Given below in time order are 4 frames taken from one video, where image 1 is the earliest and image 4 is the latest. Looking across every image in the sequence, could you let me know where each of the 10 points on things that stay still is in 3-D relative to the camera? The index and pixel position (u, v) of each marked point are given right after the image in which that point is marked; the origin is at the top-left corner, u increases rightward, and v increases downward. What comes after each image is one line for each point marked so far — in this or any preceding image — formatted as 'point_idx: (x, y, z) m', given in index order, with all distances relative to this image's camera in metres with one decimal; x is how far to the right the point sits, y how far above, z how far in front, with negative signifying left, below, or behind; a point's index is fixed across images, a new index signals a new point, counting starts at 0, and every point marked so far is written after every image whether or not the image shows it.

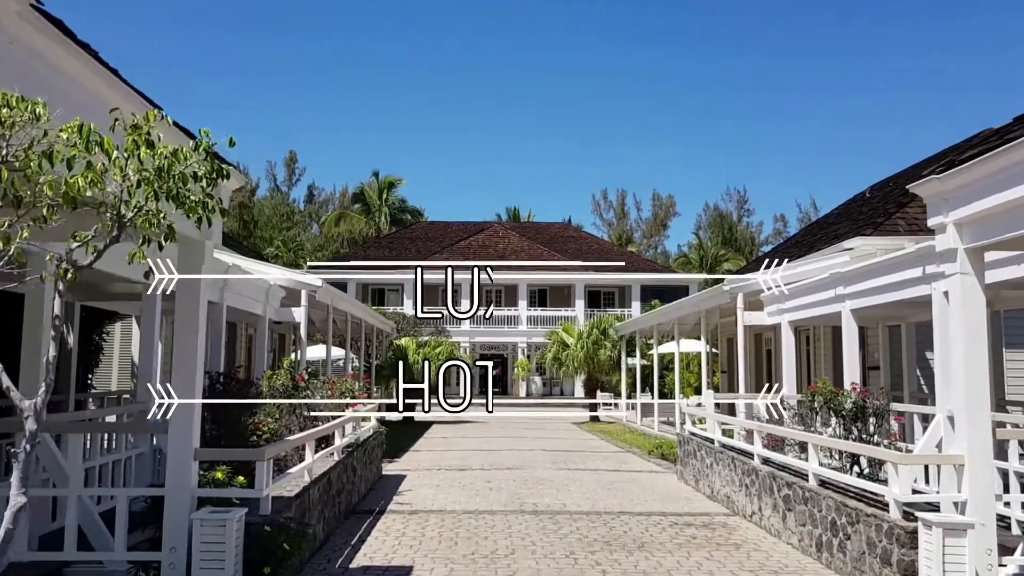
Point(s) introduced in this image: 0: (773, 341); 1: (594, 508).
0: (+5.9, -1.2, +19.1) m
1: (+1.0, -2.6, +9.9) m
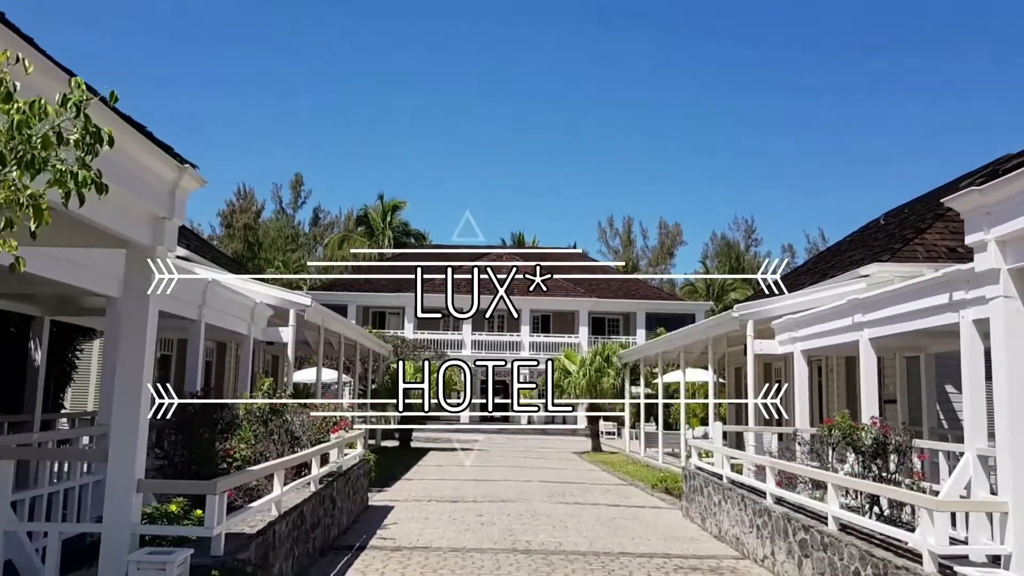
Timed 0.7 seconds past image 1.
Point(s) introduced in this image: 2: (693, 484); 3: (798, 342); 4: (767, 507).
0: (+5.8, -1.8, +18.3) m
1: (+0.9, -2.8, +9.2) m
2: (+2.4, -2.6, +11.2) m
3: (+4.4, -0.8, +13.1) m
4: (+2.5, -2.1, +8.3) m
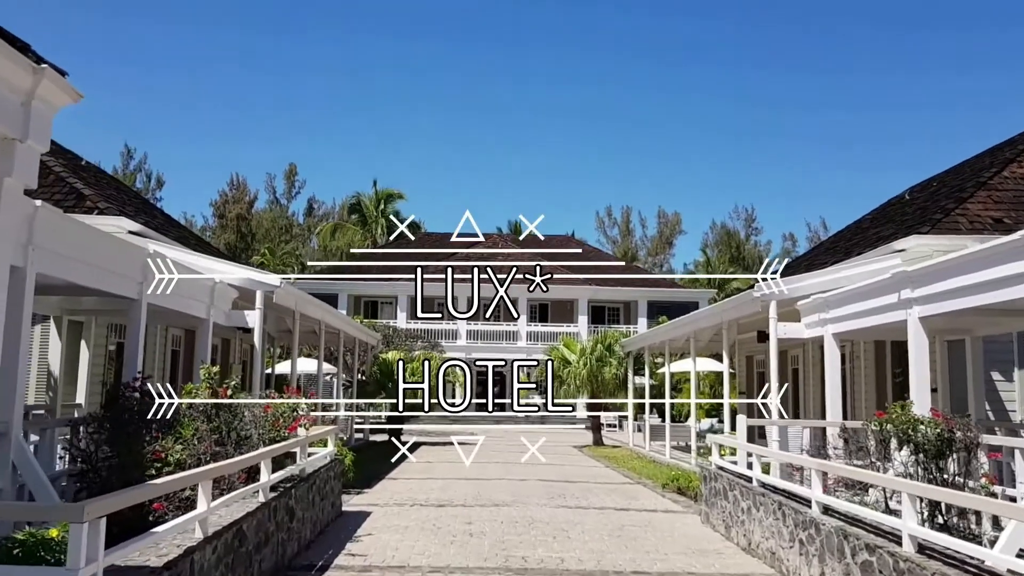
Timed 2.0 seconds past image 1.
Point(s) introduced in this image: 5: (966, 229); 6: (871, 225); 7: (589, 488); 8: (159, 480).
0: (+5.7, -1.4, +16.9) m
1: (+0.8, -2.5, +7.7) m
2: (+2.3, -2.3, +9.7) m
3: (+4.3, -0.5, +11.7) m
4: (+2.4, -1.8, +6.9) m
5: (+6.5, +0.9, +12.3) m
6: (+7.4, +1.3, +17.5) m
7: (+1.2, -3.1, +13.3) m
8: (-1.9, -1.0, +4.6) m
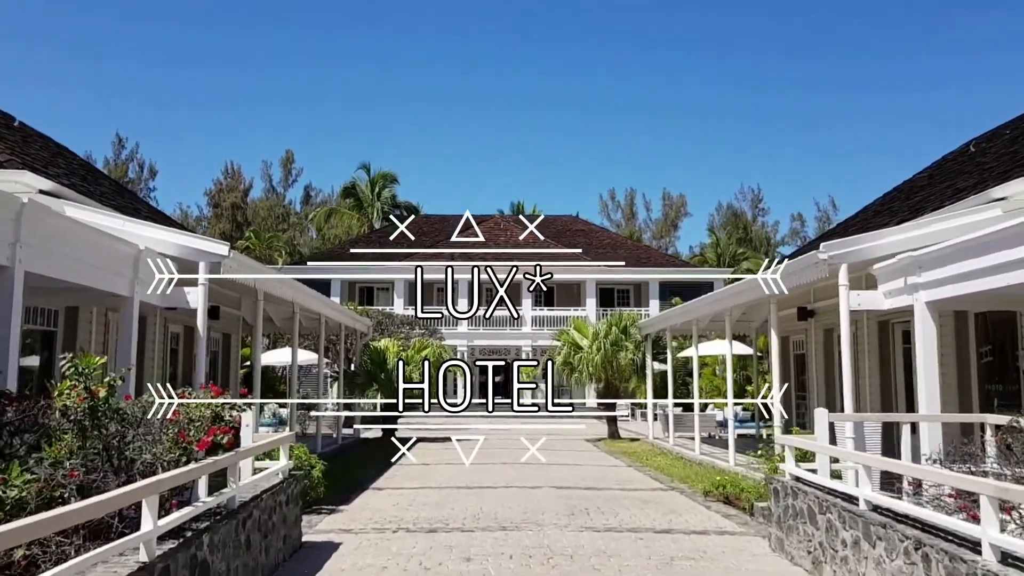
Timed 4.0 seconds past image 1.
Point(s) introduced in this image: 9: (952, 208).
0: (+5.8, -0.9, +14.5) m
1: (+0.9, -2.2, +5.3) m
2: (+2.4, -1.9, +7.3) m
3: (+4.4, 0.0, +9.2) m
4: (+2.5, -1.5, +4.5) m
5: (+6.6, +1.4, +9.8) m
6: (+7.4, +1.9, +15.1) m
7: (+1.3, -2.7, +10.9) m
8: (-1.9, -0.8, +2.2) m
9: (+5.7, +1.0, +11.0) m
